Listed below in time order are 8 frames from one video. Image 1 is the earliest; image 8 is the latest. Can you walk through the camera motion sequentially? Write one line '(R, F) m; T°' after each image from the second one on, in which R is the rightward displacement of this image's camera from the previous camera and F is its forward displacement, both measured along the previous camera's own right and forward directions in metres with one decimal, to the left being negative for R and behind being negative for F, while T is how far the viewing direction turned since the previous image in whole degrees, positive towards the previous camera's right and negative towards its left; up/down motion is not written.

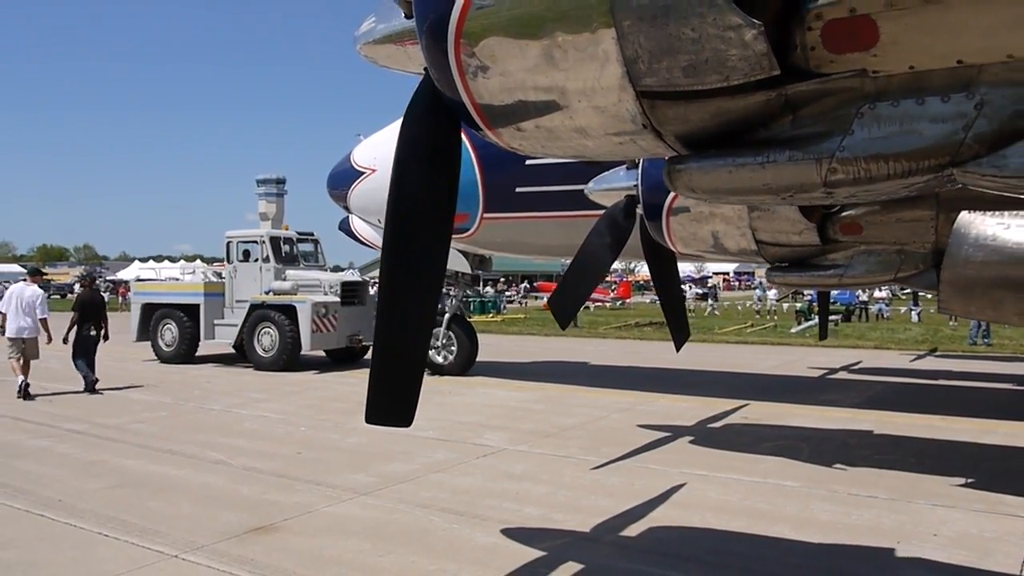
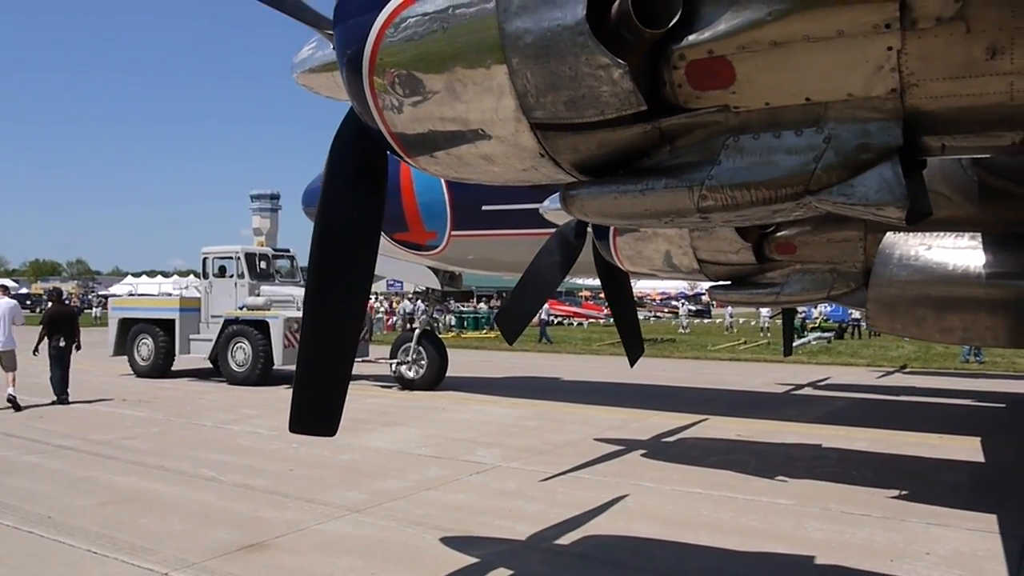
(+0.3, -0.2) m; 0°
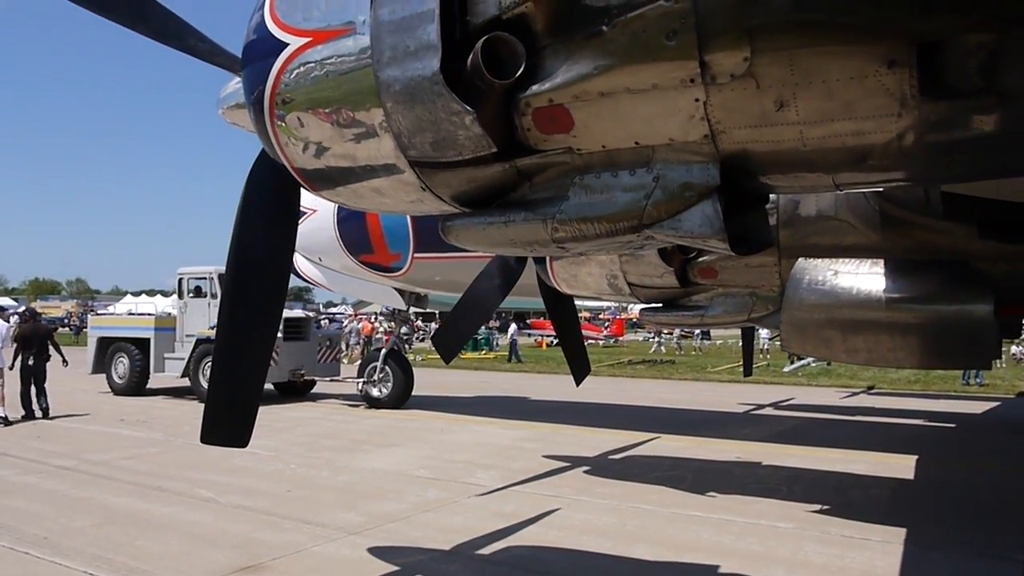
(+0.4, -0.2) m; 0°
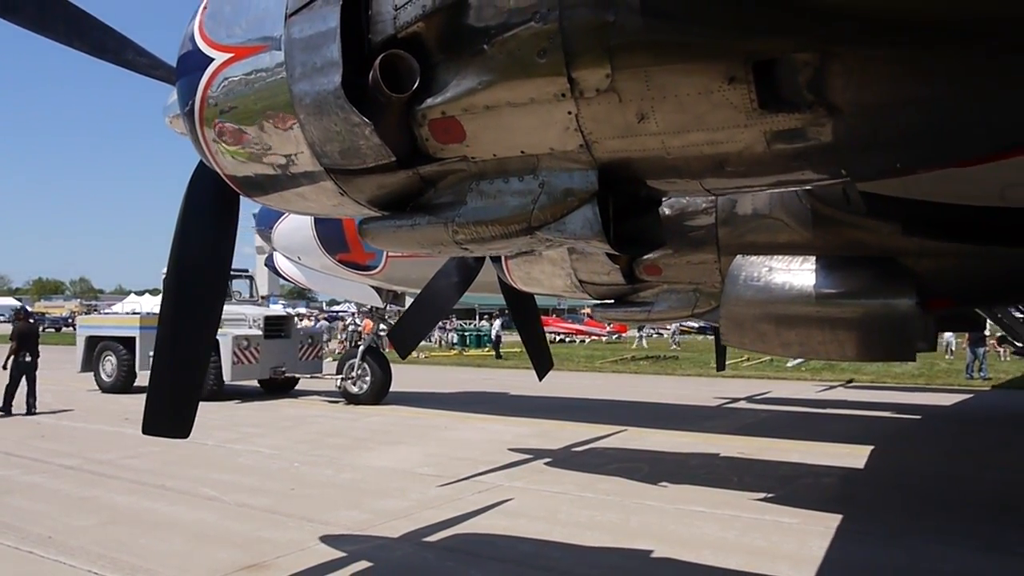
(+0.3, -0.2) m; 0°
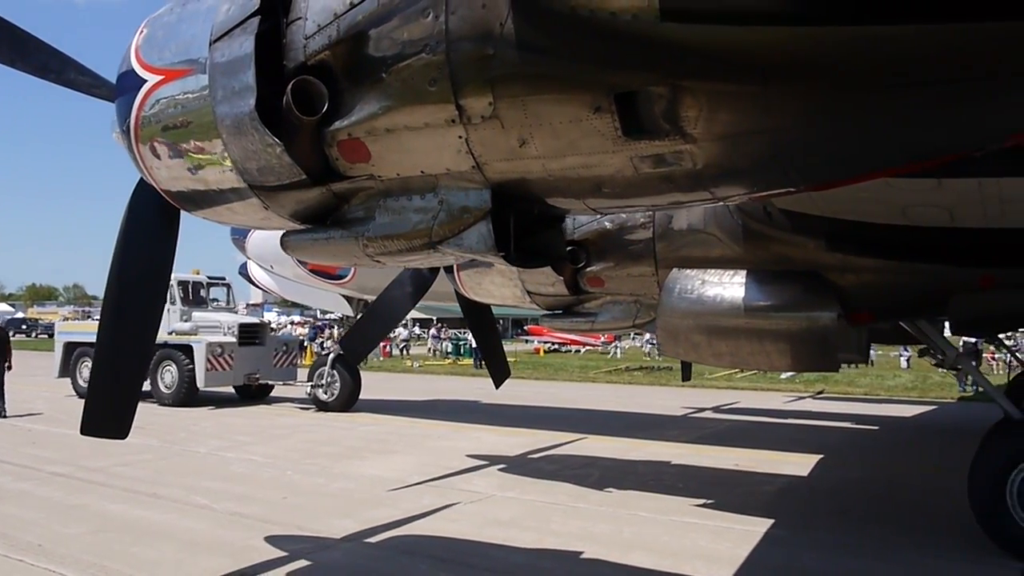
(+0.3, -0.2) m; 0°
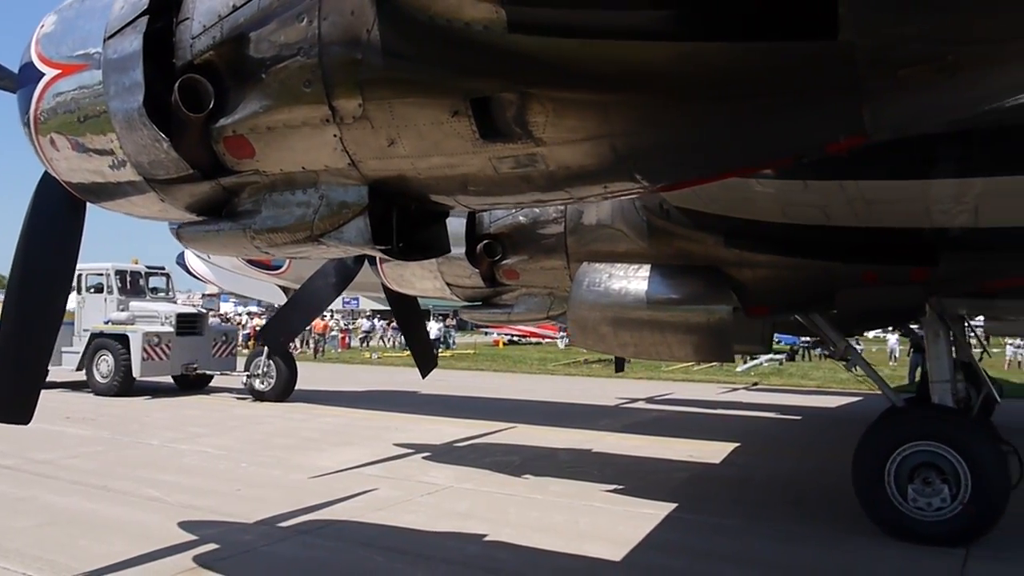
(+0.3, -0.2) m; +3°
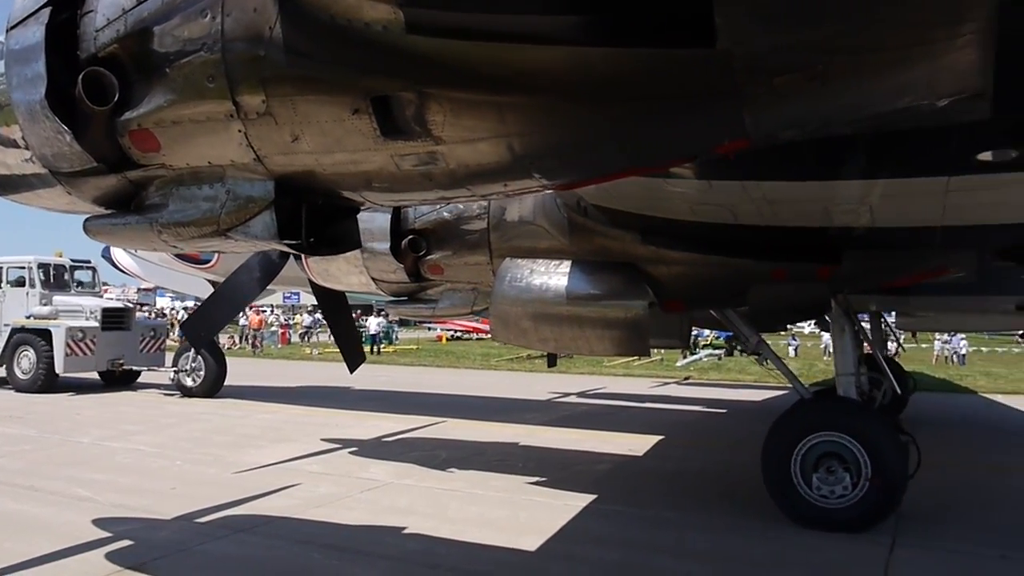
(+0.1, -0.1) m; +4°
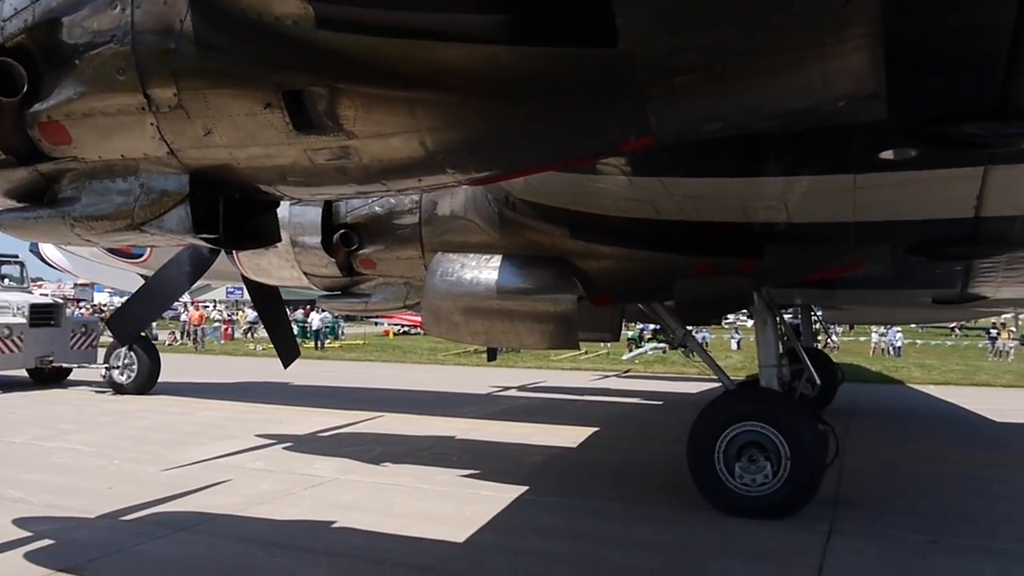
(+0.1, 0.0) m; +3°
